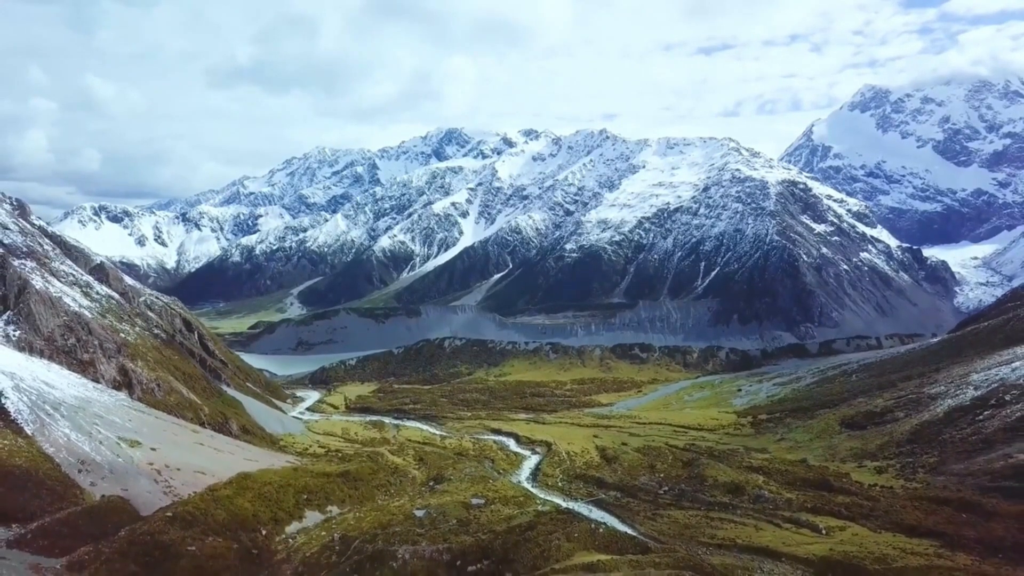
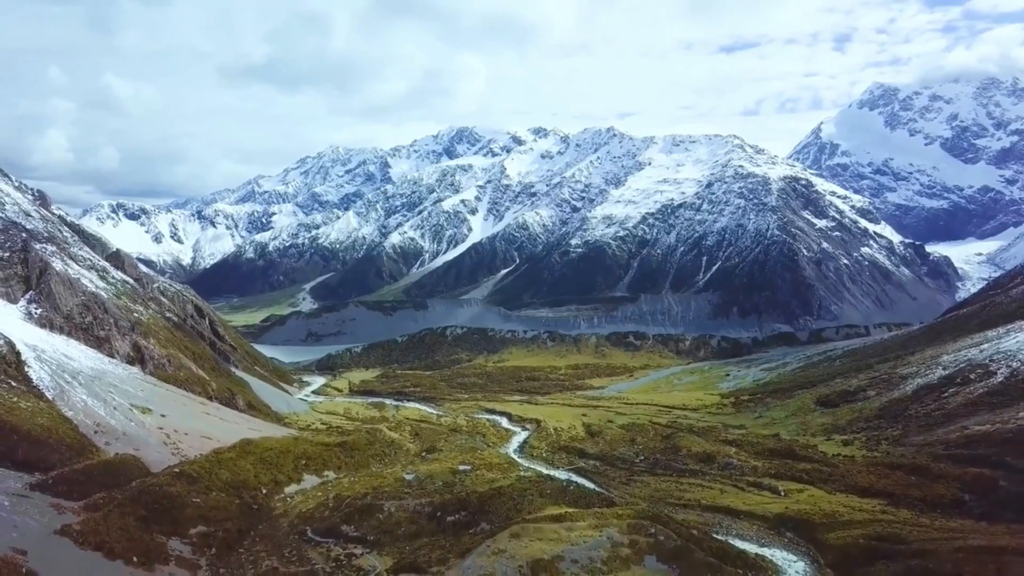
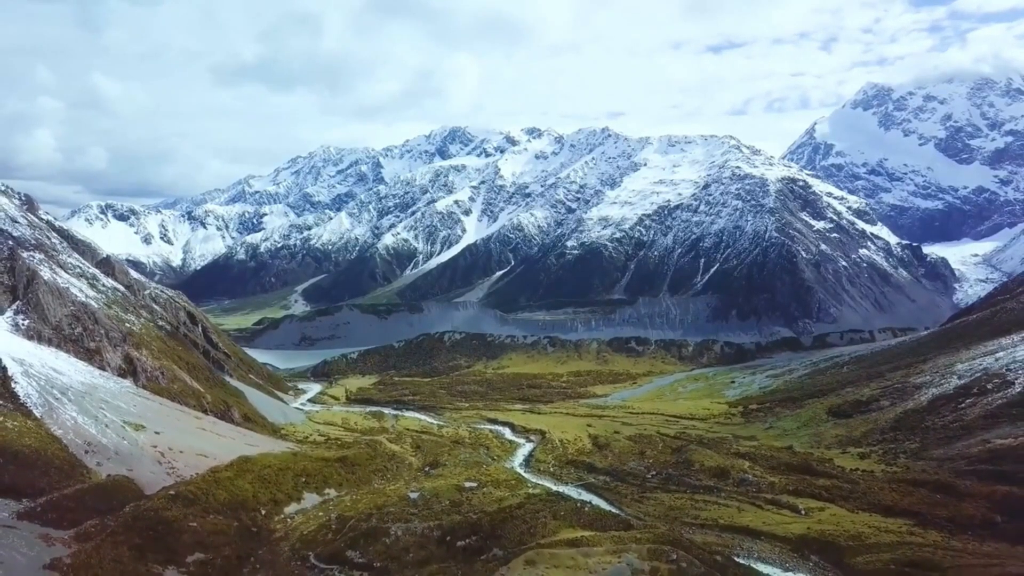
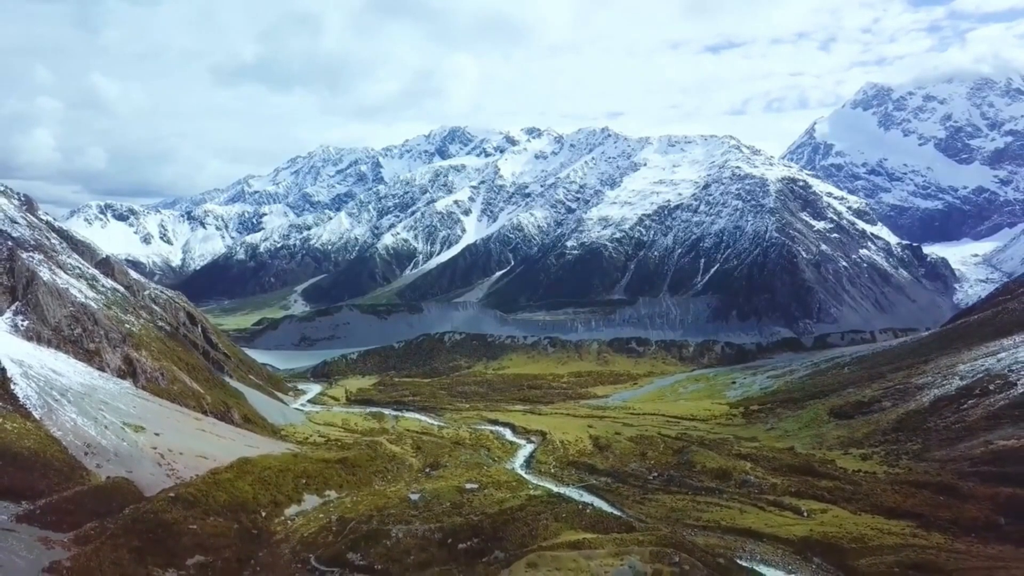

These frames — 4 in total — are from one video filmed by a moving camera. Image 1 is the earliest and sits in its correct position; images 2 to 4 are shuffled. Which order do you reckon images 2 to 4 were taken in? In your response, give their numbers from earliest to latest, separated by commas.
4, 3, 2
